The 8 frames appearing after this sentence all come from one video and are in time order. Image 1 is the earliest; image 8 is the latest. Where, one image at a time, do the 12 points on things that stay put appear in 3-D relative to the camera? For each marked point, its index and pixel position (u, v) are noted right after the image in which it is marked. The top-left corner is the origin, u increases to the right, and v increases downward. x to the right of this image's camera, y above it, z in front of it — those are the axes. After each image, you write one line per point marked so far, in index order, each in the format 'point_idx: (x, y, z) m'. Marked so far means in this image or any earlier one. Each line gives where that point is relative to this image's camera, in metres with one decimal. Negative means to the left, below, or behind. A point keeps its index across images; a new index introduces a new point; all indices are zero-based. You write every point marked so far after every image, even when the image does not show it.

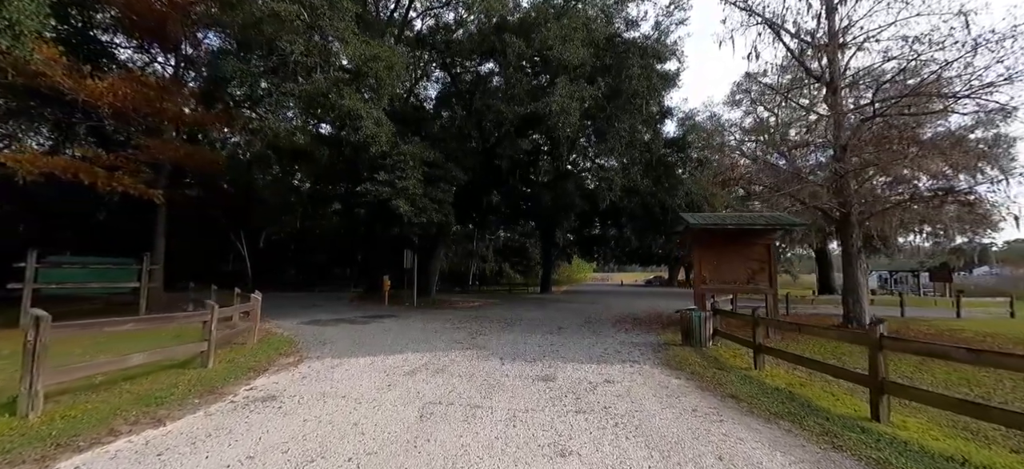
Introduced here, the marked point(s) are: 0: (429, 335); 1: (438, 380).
0: (-1.6, -1.9, +7.6) m
1: (-0.8, -1.6, +4.4) m
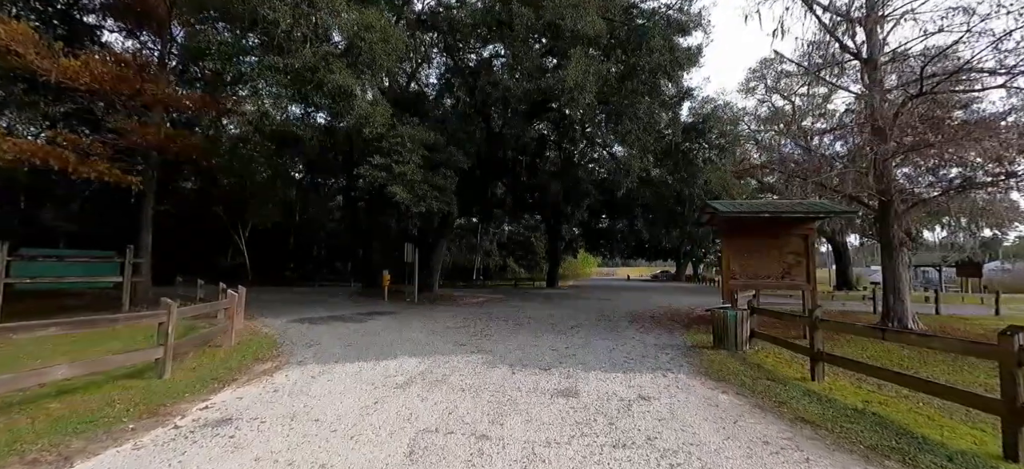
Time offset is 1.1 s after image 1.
0: (-1.4, -1.7, +6.8) m
1: (-0.7, -1.4, +3.6) m
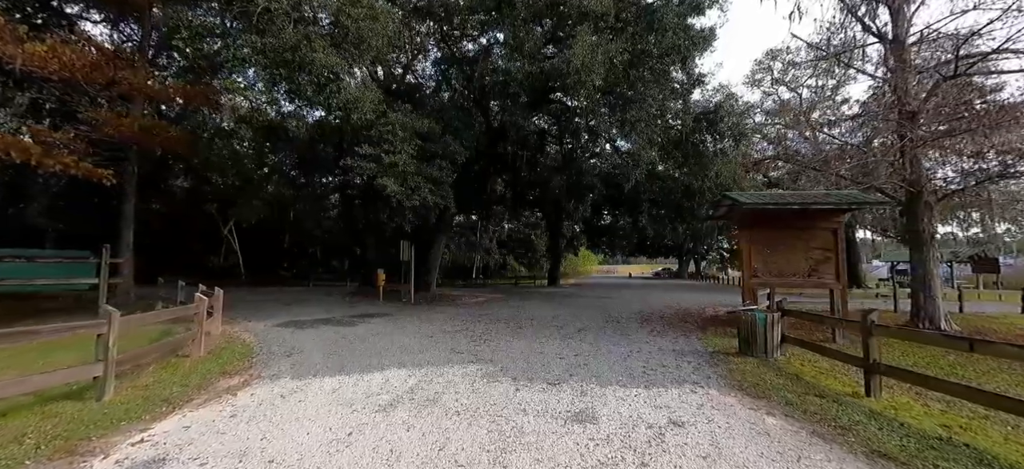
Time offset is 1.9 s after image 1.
0: (-1.4, -1.6, +6.2) m
1: (-0.6, -1.4, +3.0) m
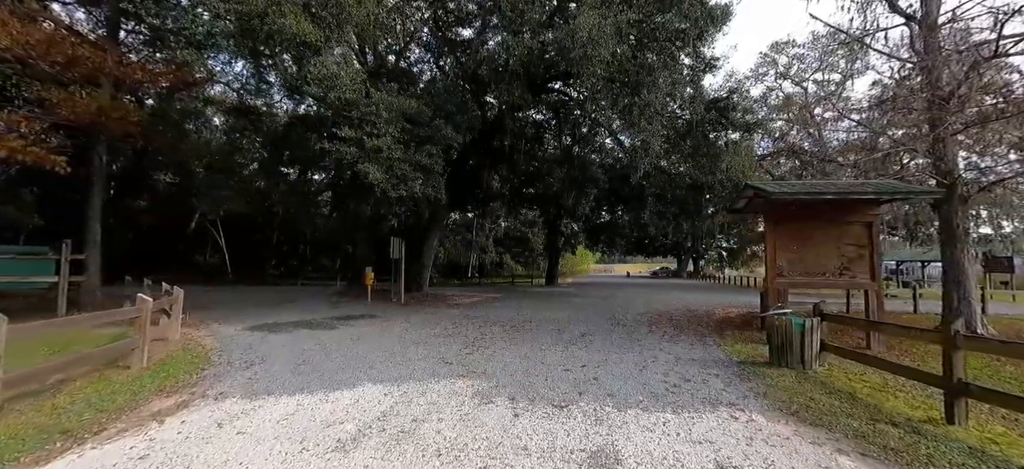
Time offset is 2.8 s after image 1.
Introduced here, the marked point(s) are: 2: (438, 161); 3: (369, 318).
0: (-1.4, -1.5, +5.5) m
1: (-0.6, -1.3, +2.3) m
2: (-1.6, +1.6, +8.7) m
3: (-3.1, -1.8, +8.7) m
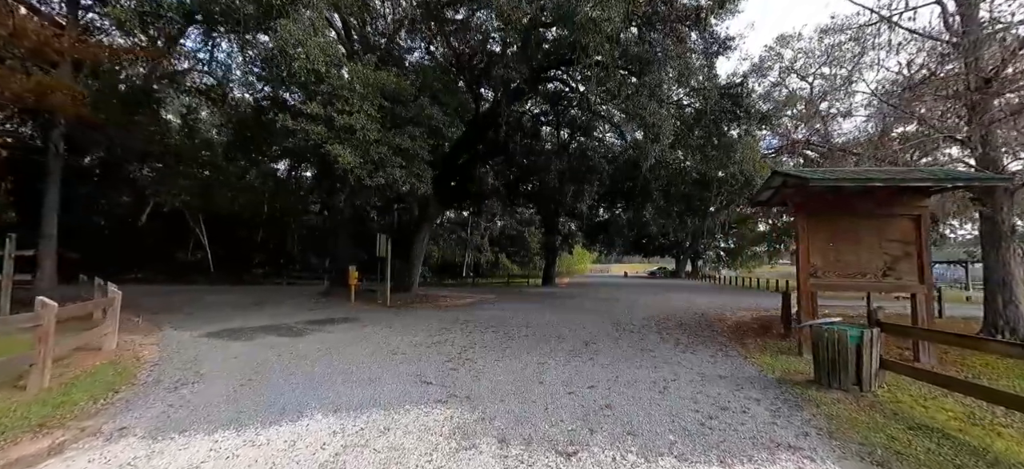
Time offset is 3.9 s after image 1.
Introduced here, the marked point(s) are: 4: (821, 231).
0: (-1.5, -1.4, +4.6) m
1: (-0.7, -1.2, +1.4) m
2: (-1.7, +1.7, +7.8) m
3: (-3.2, -1.7, +7.9) m
4: (+4.1, 0.0, +5.4) m
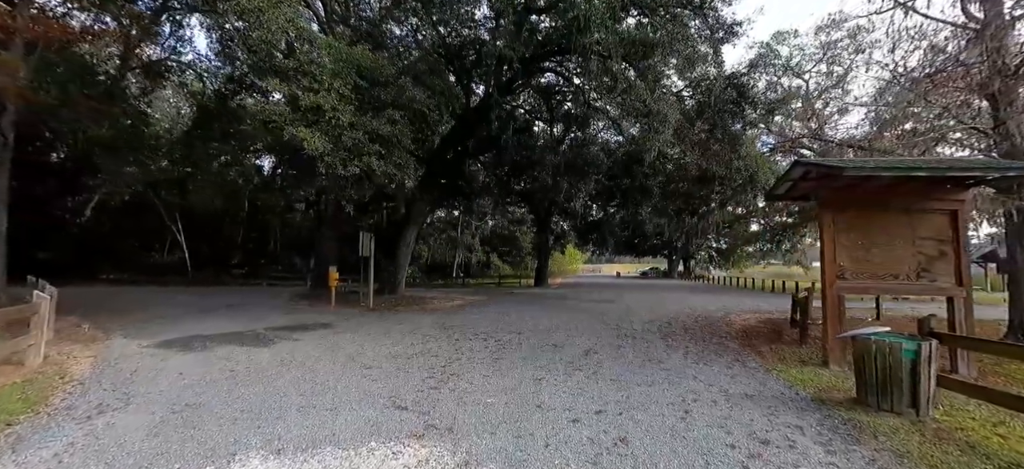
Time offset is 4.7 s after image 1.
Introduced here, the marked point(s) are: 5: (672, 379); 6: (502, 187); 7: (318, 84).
0: (-1.6, -1.4, +3.9) m
1: (-0.7, -1.2, +0.8) m
2: (-1.9, +1.7, +7.1) m
3: (-3.3, -1.6, +7.2) m
4: (+4.0, +0.1, +4.9) m
5: (+1.6, -1.4, +4.0) m
6: (-0.4, +1.8, +15.6) m
7: (-2.7, +2.0, +6.1) m
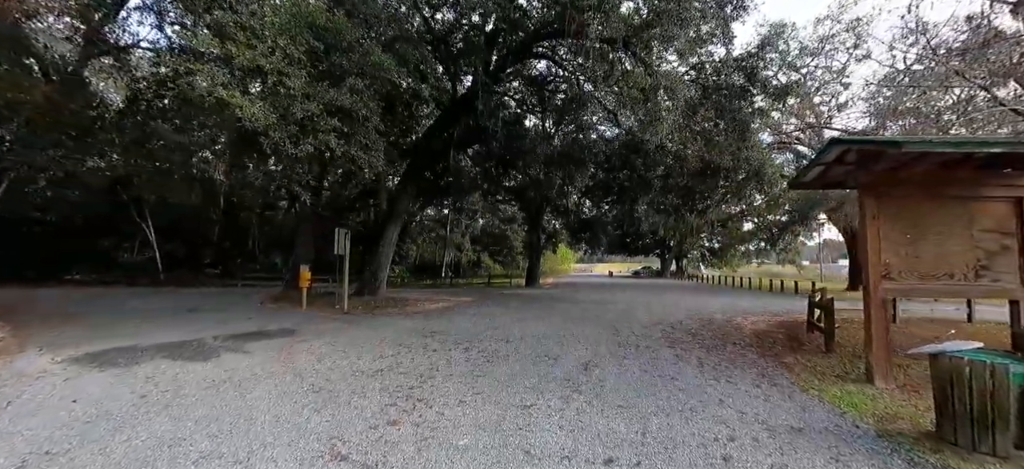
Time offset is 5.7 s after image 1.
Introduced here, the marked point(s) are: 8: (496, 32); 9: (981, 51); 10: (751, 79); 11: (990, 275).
0: (-1.7, -1.3, +3.1) m
1: (-0.8, -1.1, -0.1) m
2: (-2.1, +1.8, +6.3) m
3: (-3.5, -1.6, +6.3) m
4: (+3.9, +0.2, +4.1) m
5: (+1.4, -1.3, +3.2) m
6: (-0.7, +1.9, +14.8) m
7: (-2.8, +2.1, +5.2) m
8: (-0.4, +4.7, +9.4) m
9: (+7.2, +2.8, +6.3) m
10: (+5.3, +3.4, +9.0) m
11: (+4.7, -0.4, +4.0) m
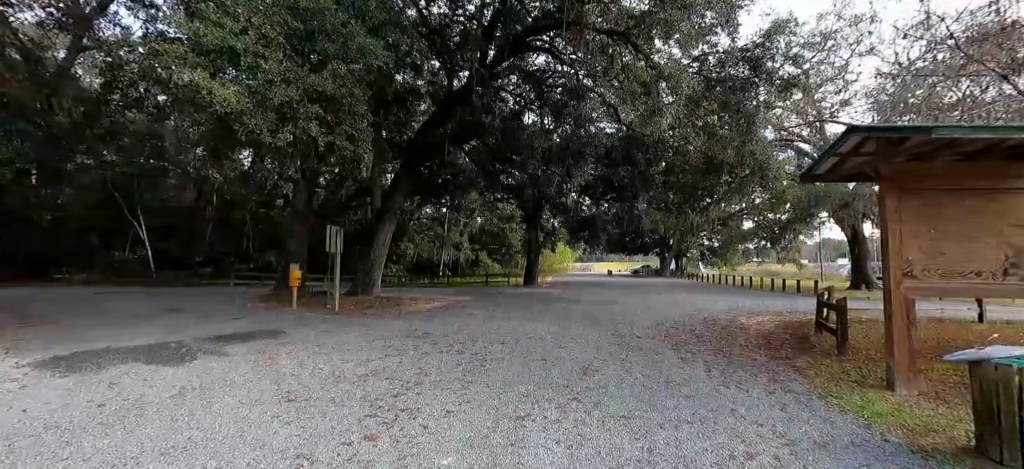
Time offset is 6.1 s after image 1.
0: (-1.8, -1.3, +2.8) m
1: (-0.8, -1.0, -0.4) m
2: (-2.1, +1.9, +6.0) m
3: (-3.6, -1.5, +6.0) m
4: (+3.8, +0.2, +3.9) m
5: (+1.4, -1.3, +2.9) m
6: (-0.8, +2.0, +14.5) m
7: (-2.9, +2.2, +4.9) m
8: (-0.4, +4.8, +9.1) m
9: (+7.2, +2.9, +6.0) m
10: (+5.2, +3.5, +8.7) m
11: (+4.6, -0.3, +3.7) m
